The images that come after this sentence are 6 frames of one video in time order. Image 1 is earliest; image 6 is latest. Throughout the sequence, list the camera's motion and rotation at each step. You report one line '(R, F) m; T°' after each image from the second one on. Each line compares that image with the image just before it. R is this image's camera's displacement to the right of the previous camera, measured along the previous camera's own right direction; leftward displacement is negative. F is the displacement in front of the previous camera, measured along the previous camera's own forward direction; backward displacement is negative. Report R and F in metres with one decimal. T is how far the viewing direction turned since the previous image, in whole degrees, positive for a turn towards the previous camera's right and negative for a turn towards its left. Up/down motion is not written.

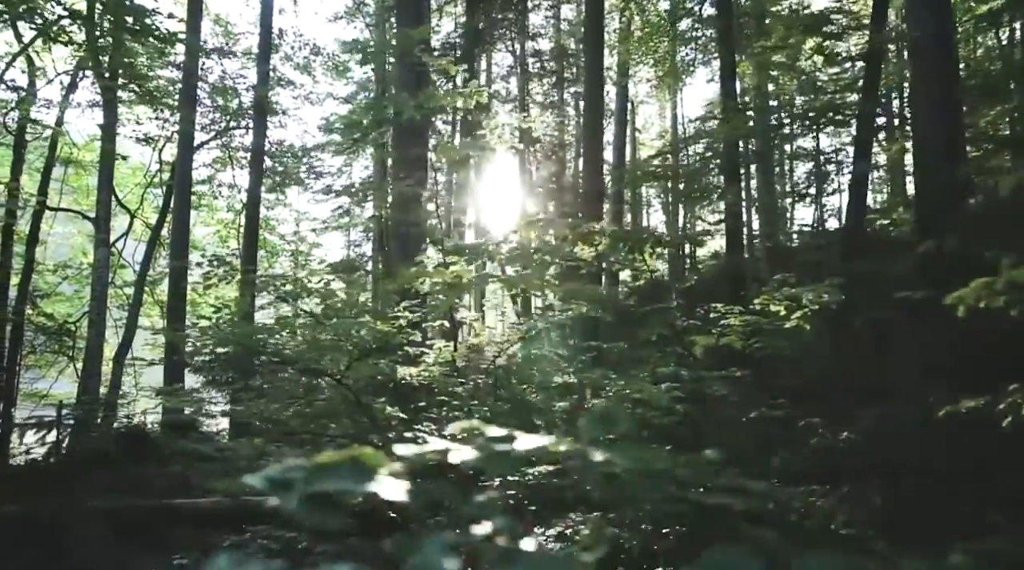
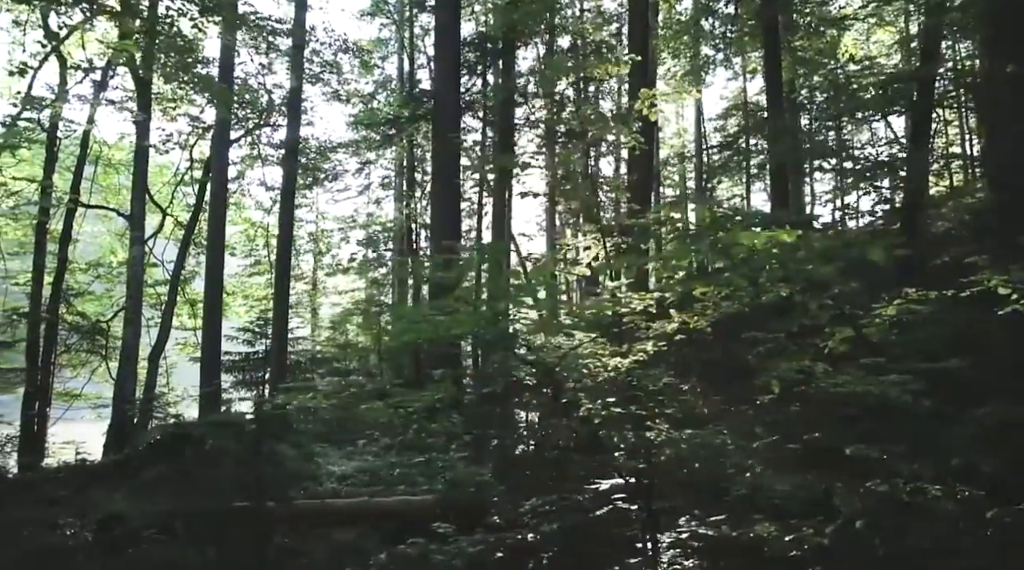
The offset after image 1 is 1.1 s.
(-0.4, +0.2) m; -1°
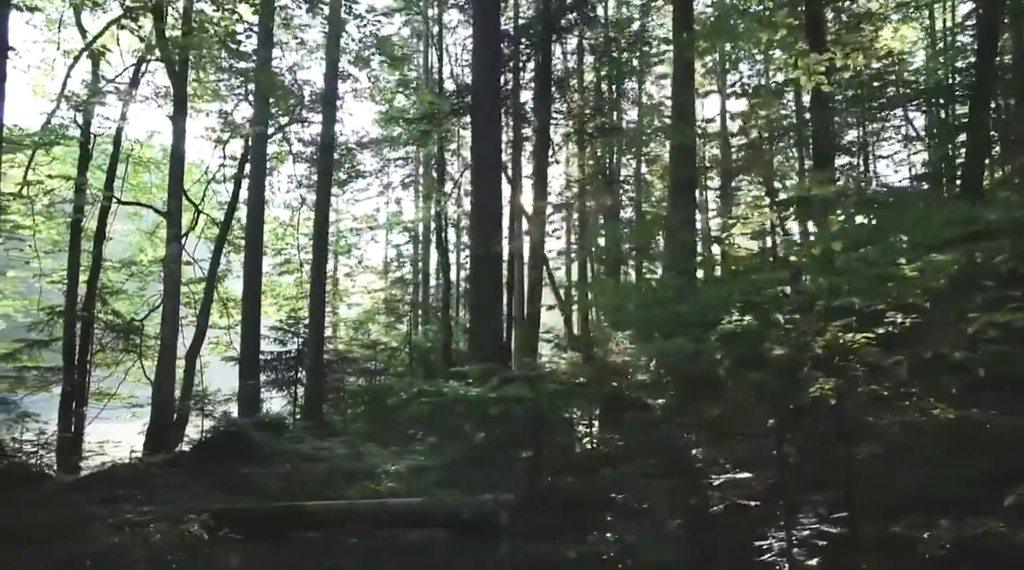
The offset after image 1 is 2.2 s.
(-0.4, +0.2) m; -1°
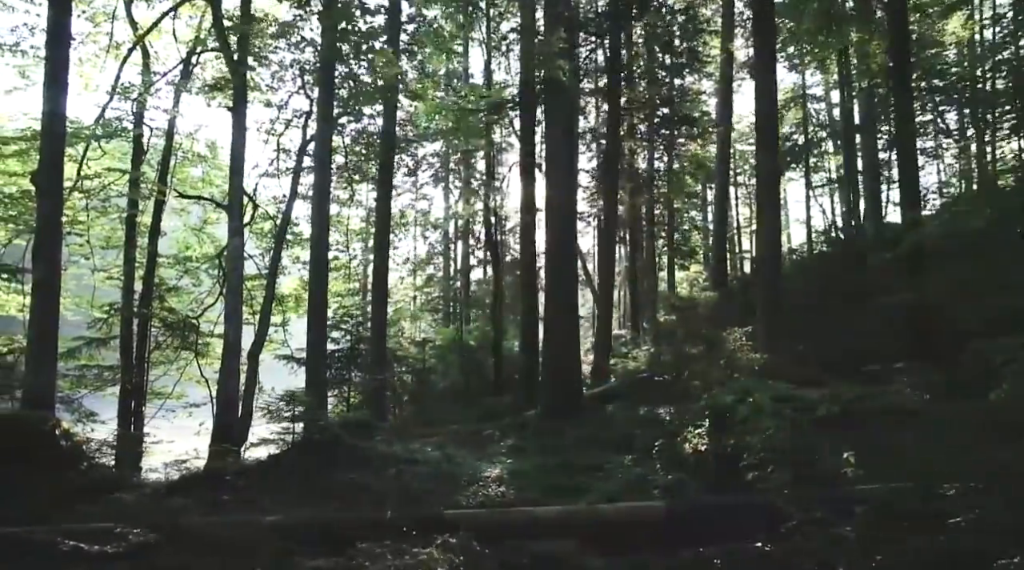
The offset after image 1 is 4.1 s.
(-0.9, +0.4) m; -1°
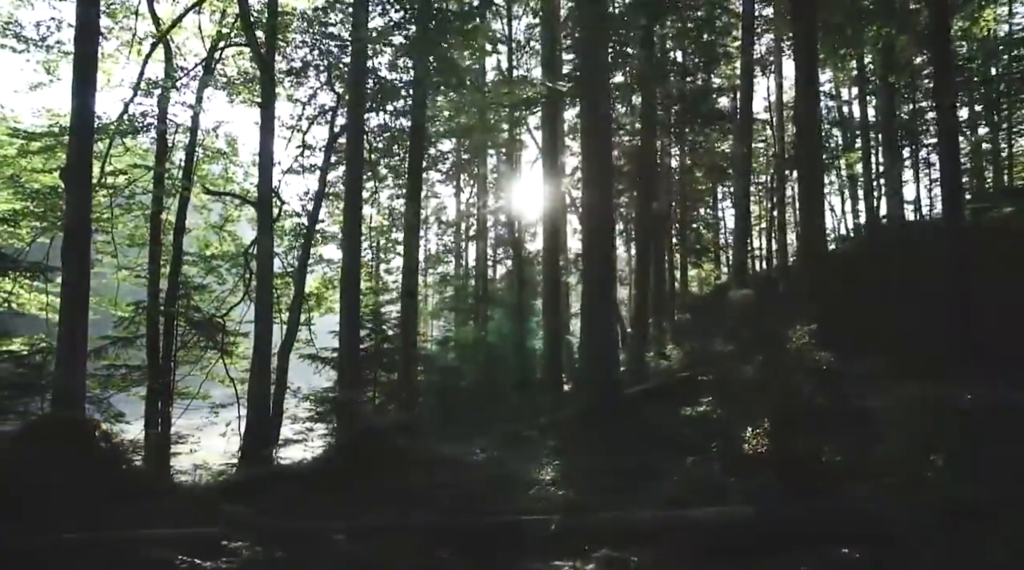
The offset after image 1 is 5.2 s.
(-0.5, +0.2) m; 0°
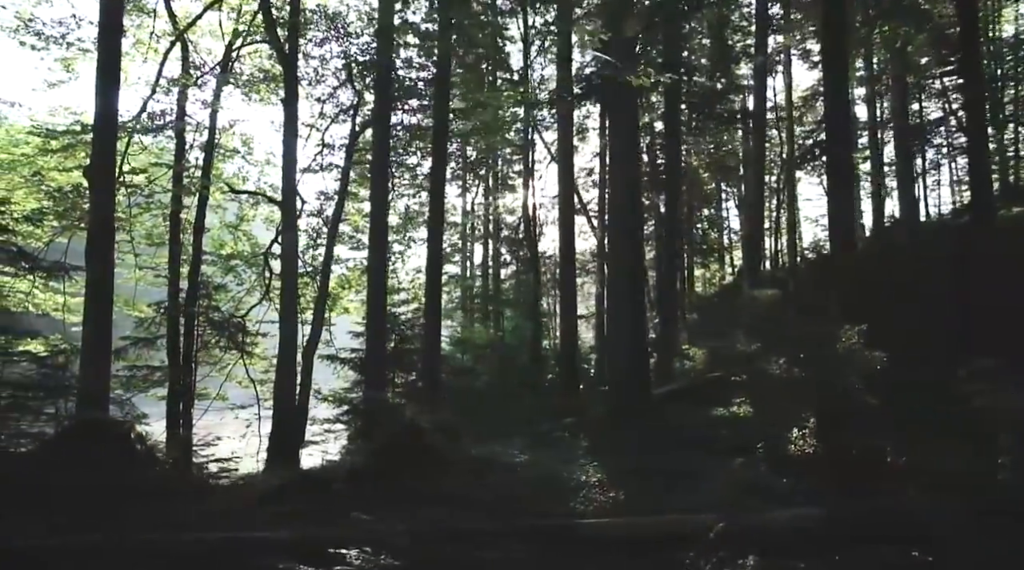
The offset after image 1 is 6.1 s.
(-0.4, +0.1) m; 0°
